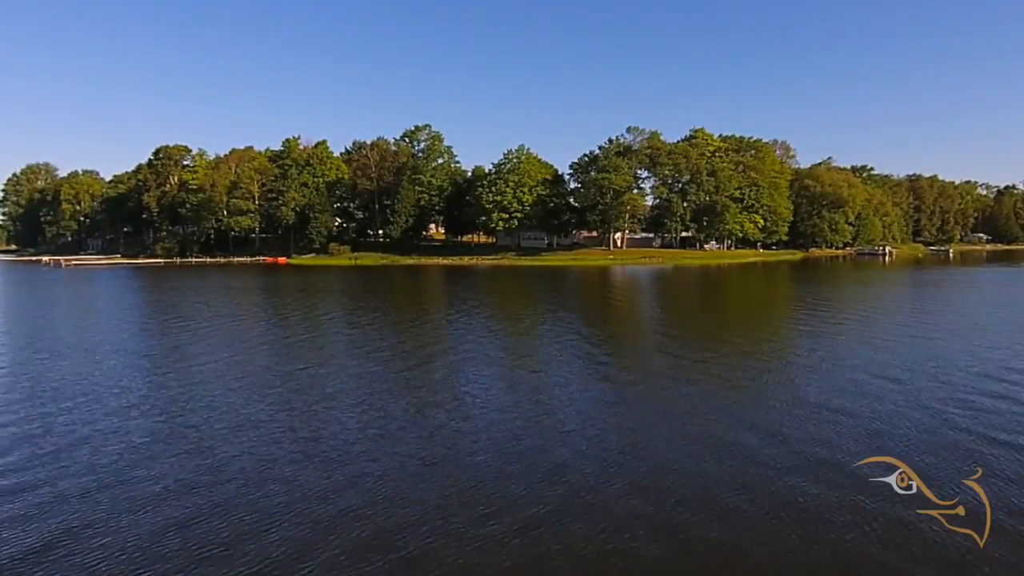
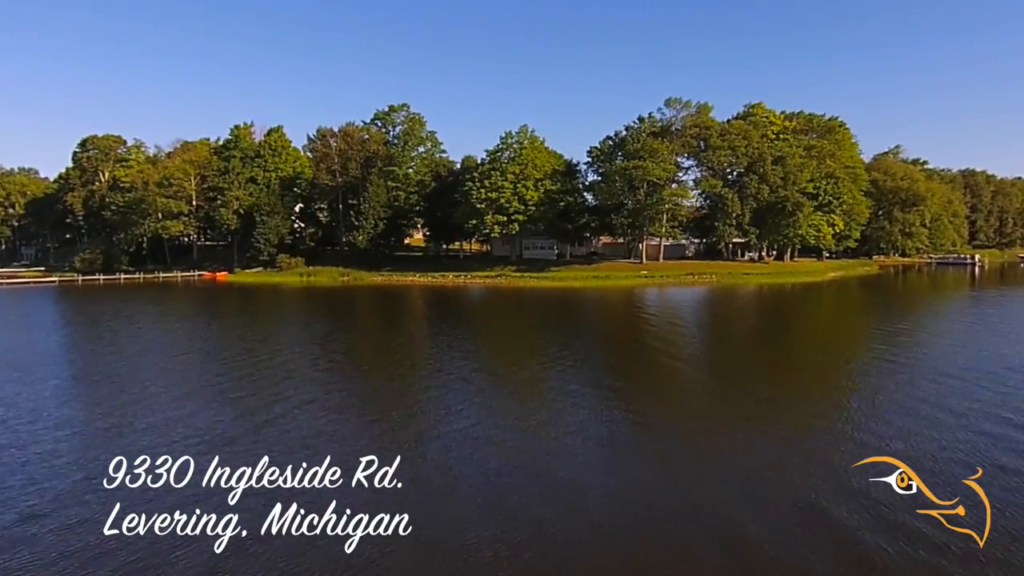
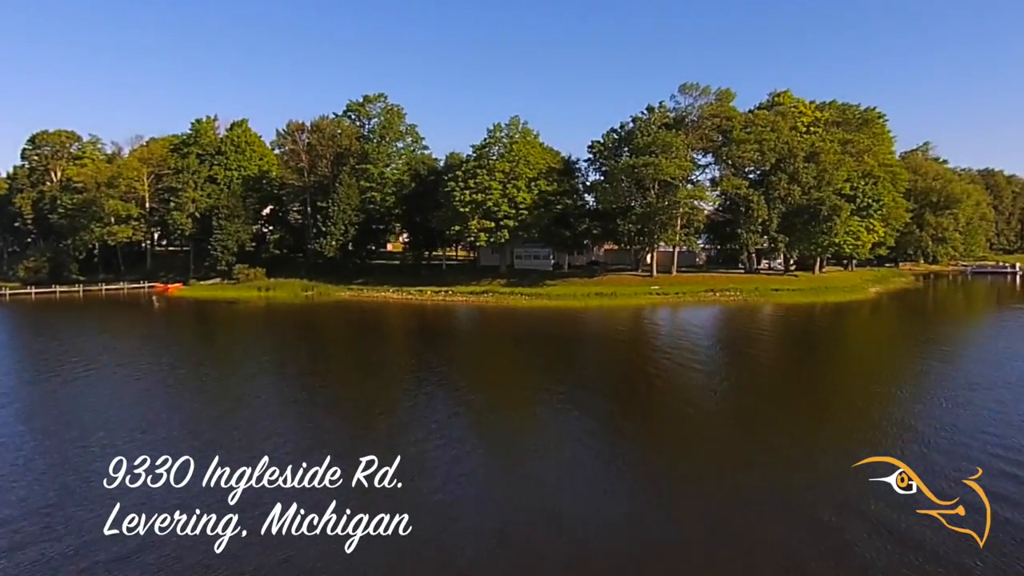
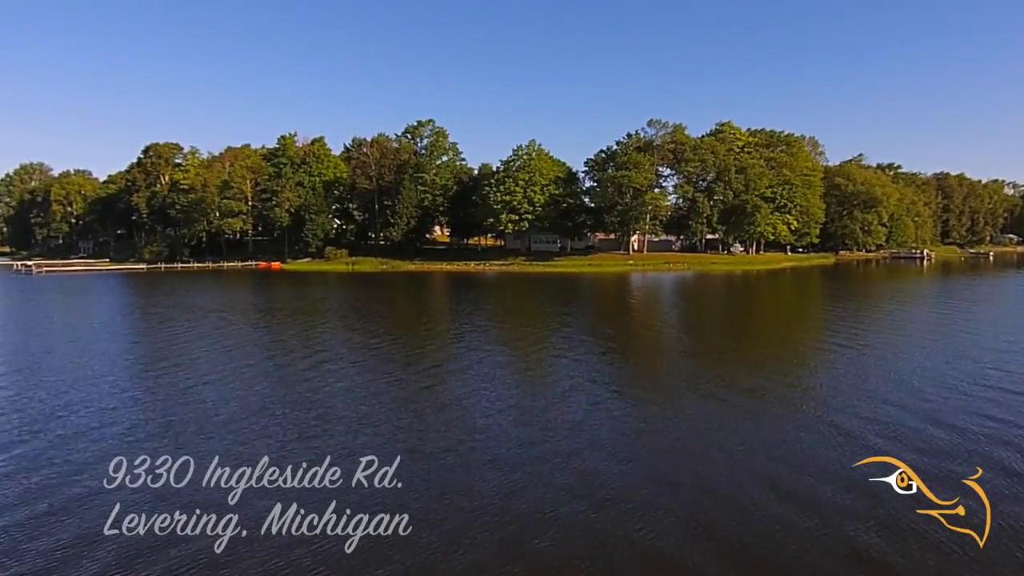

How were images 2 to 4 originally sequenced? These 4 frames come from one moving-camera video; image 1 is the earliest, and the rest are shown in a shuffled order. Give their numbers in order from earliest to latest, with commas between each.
4, 2, 3
